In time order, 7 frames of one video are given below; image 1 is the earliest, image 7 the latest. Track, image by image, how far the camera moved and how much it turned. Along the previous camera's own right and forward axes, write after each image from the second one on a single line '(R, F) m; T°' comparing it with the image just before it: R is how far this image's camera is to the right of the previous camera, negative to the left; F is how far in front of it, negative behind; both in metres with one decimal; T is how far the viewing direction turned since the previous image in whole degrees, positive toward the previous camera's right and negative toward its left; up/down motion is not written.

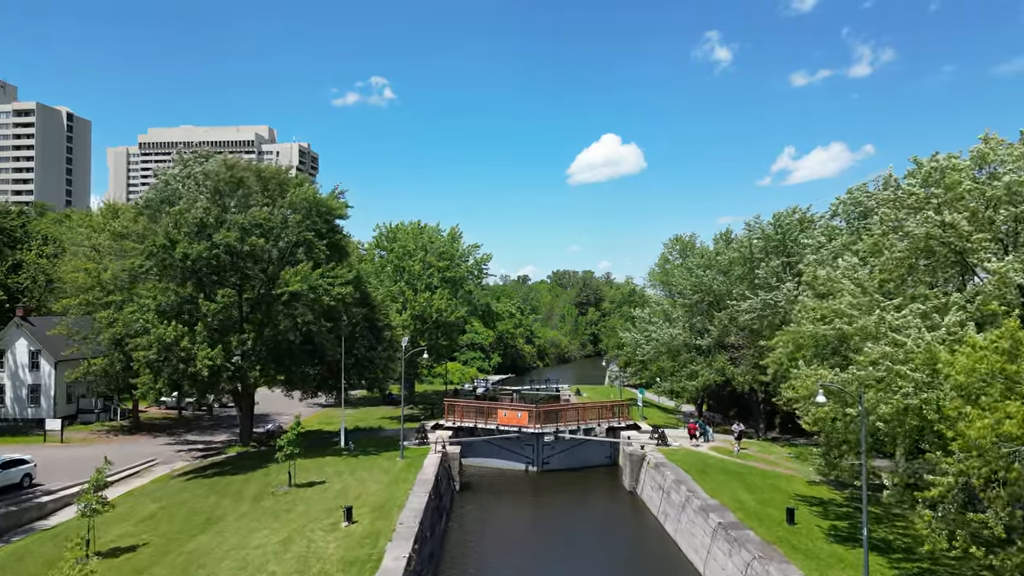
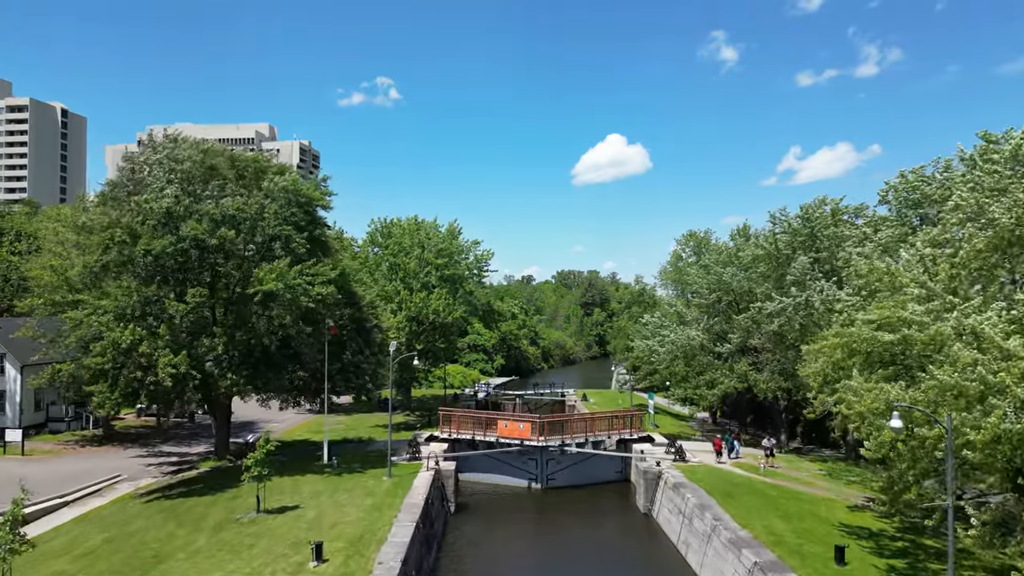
(+0.2, +3.1) m; 0°
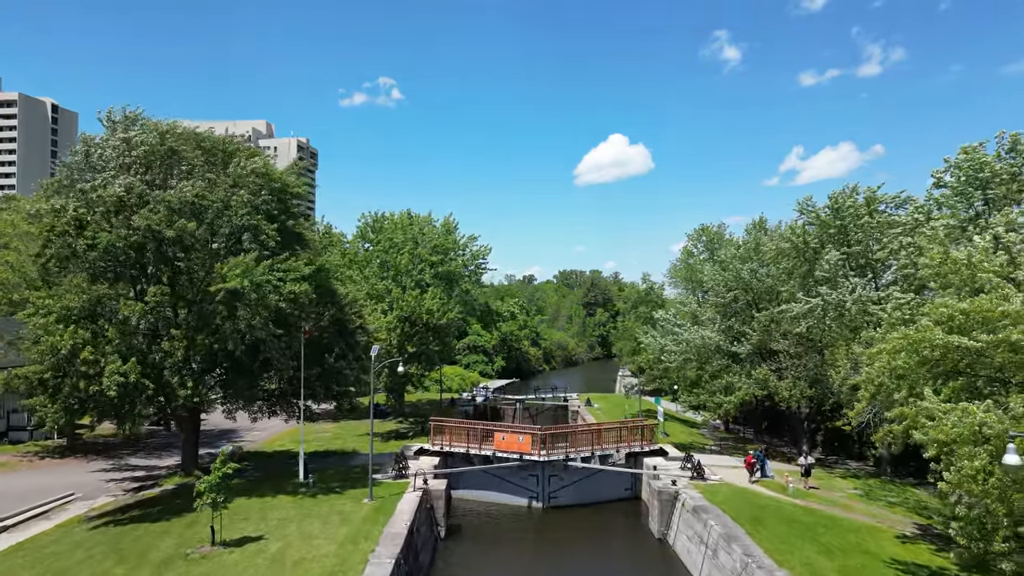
(+0.2, +3.1) m; 0°
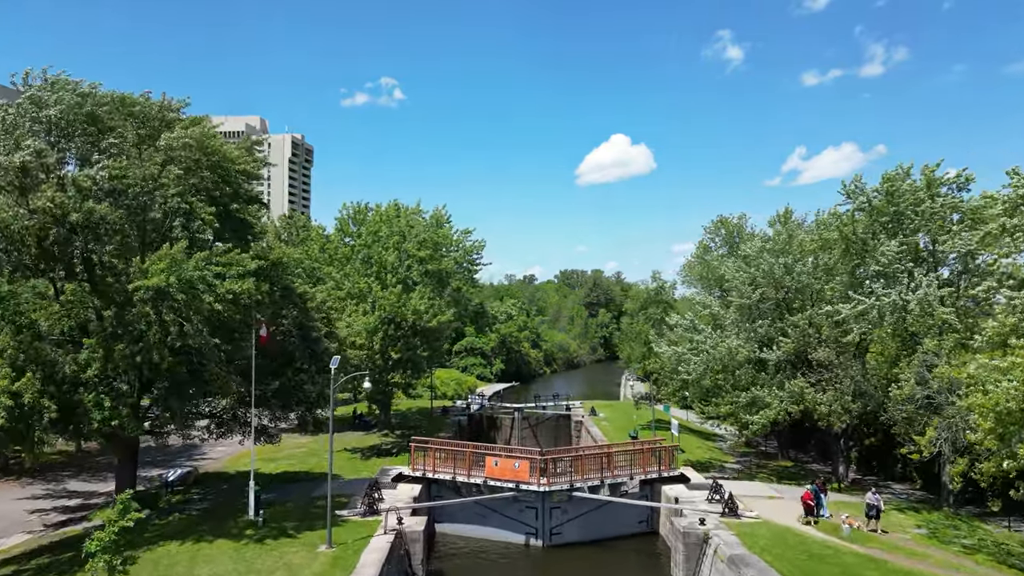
(+0.3, +4.4) m; 0°
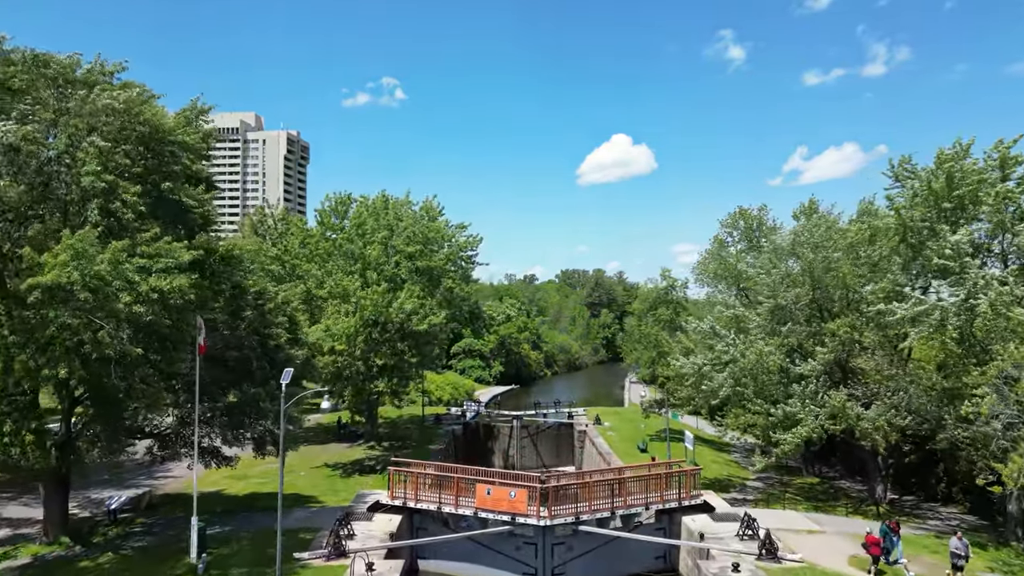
(+0.2, +3.6) m; 0°
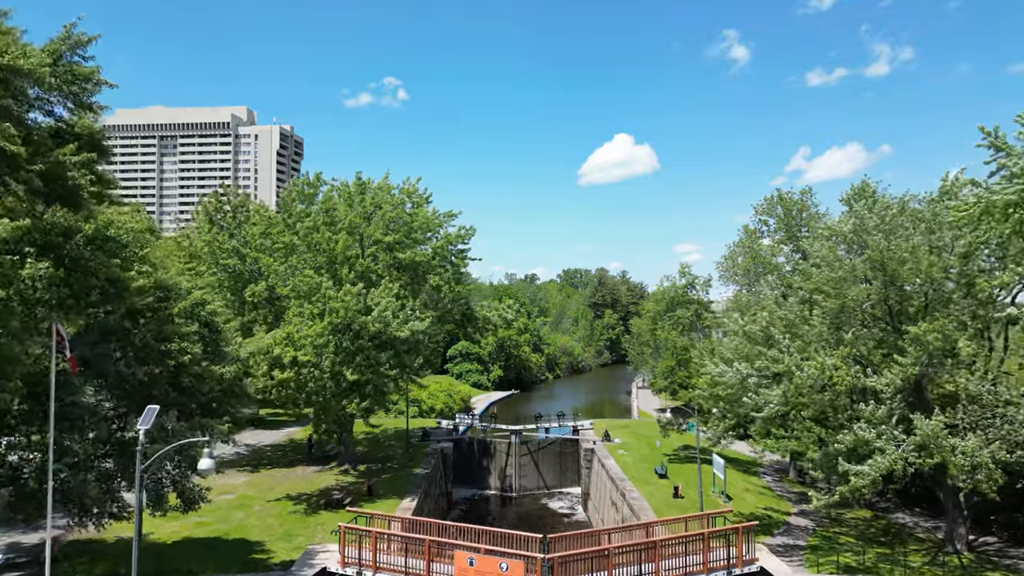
(+0.2, +5.5) m; 0°
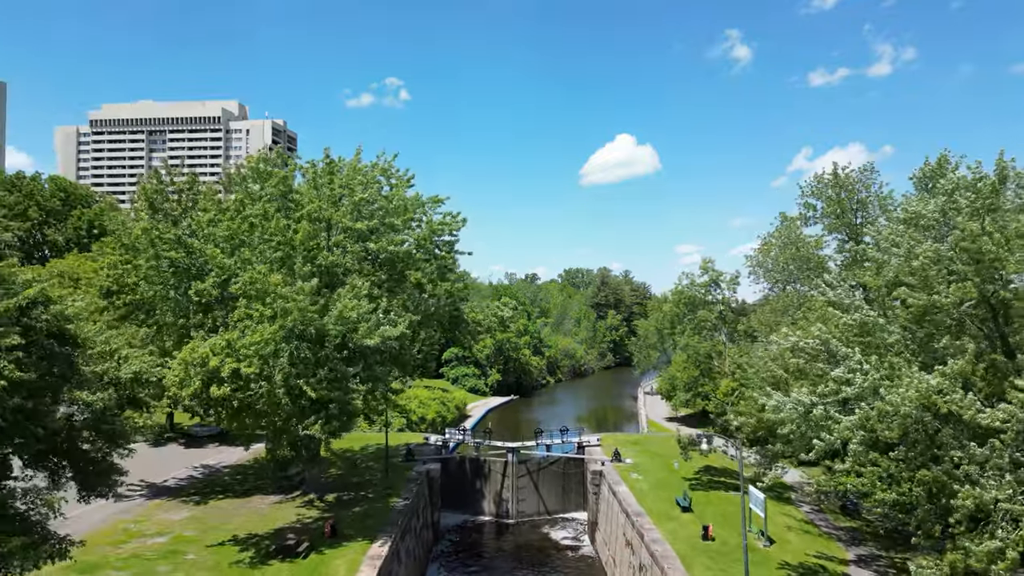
(+0.3, +5.1) m; 0°
